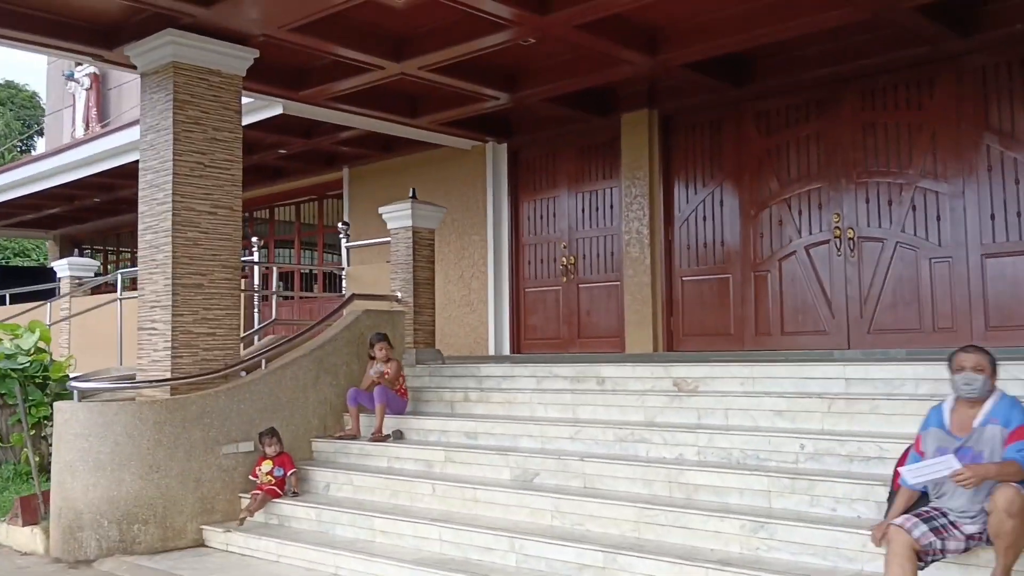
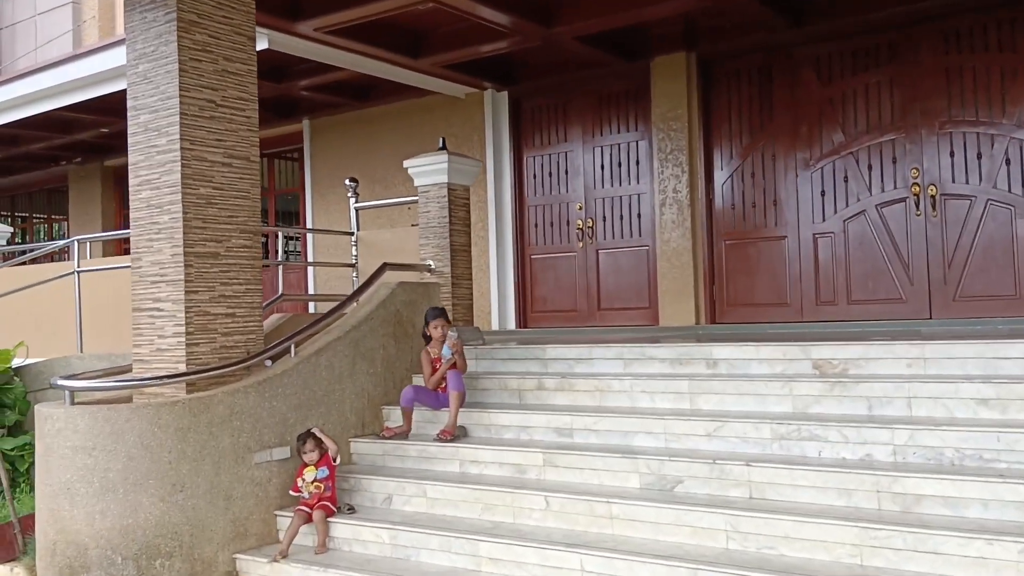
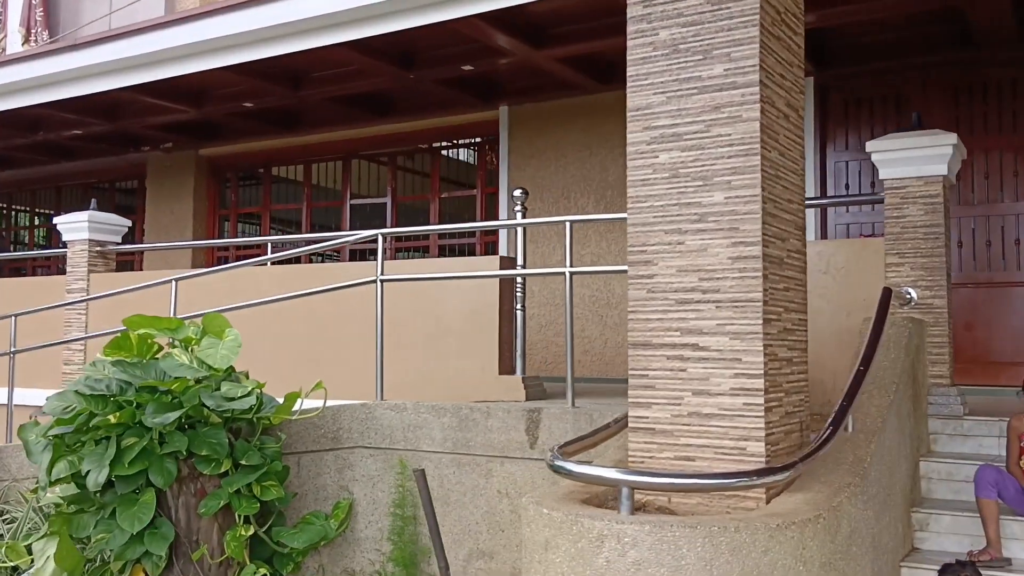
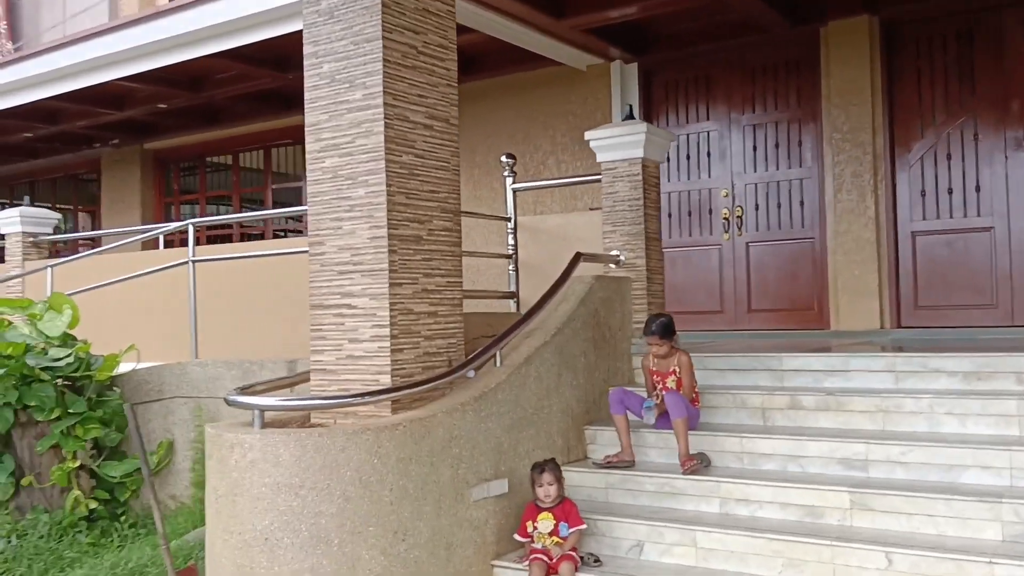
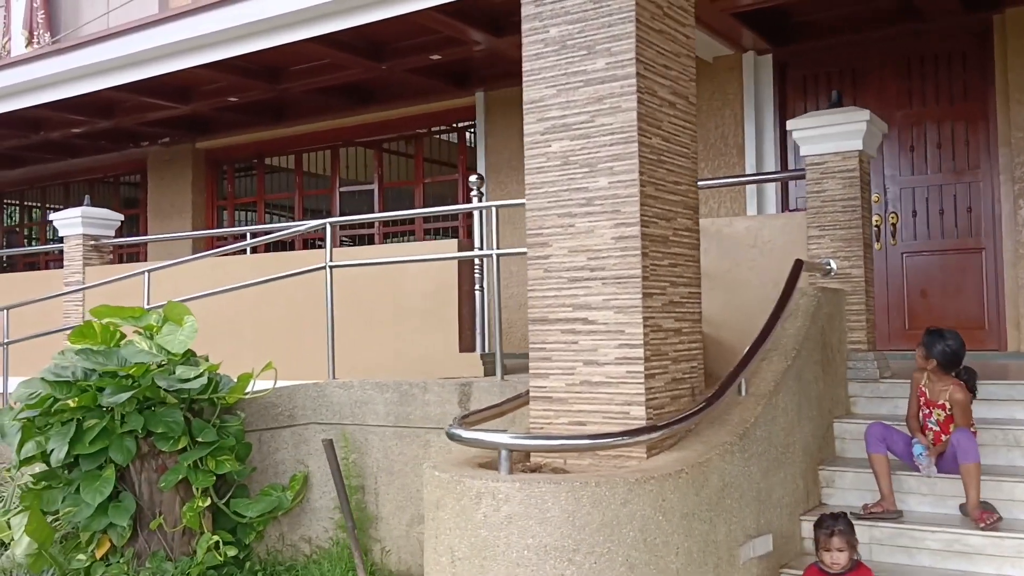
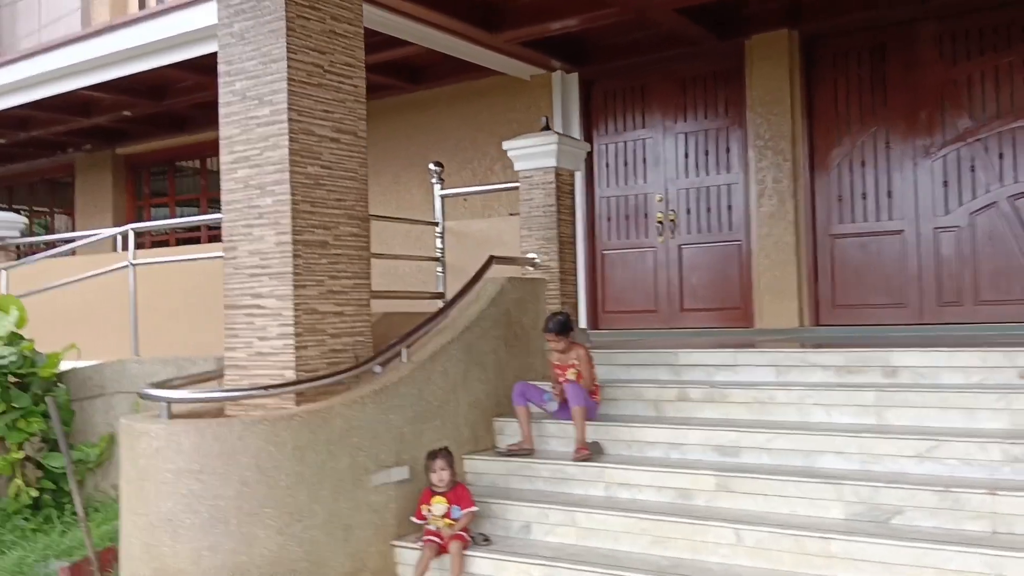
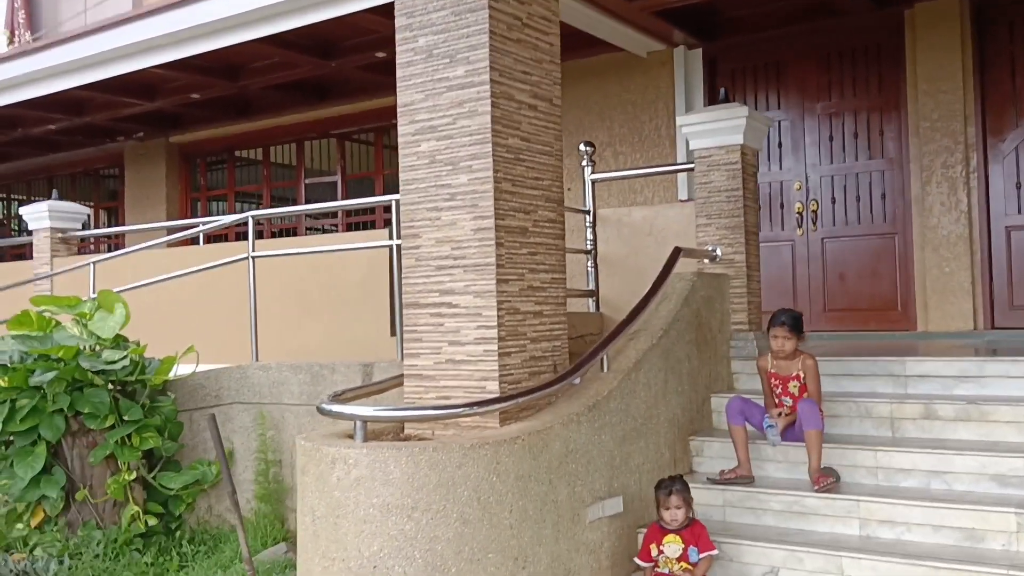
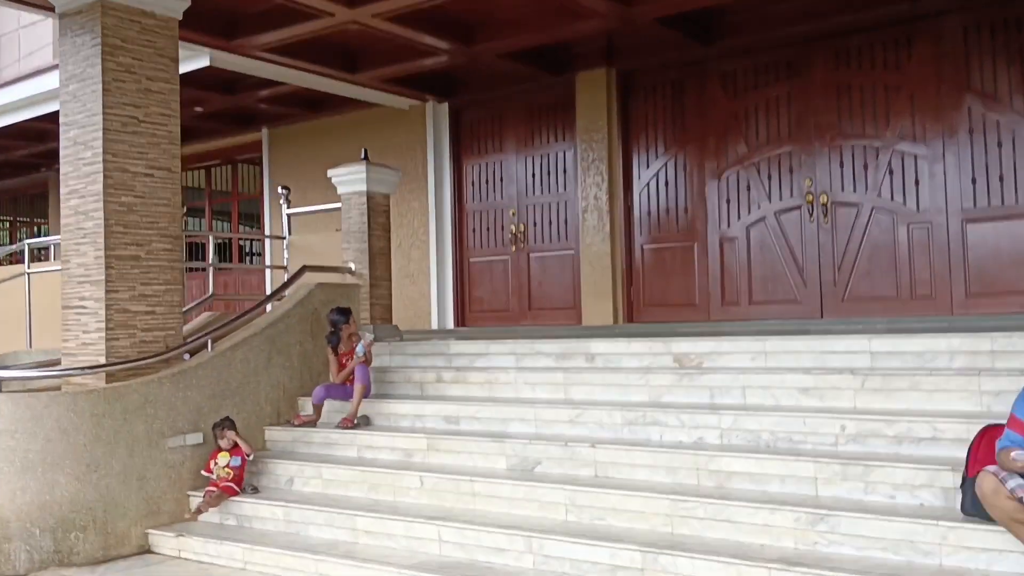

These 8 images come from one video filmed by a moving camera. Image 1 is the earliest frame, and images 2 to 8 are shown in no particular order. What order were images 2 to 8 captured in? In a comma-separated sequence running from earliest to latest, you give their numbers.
8, 2, 6, 4, 7, 5, 3
